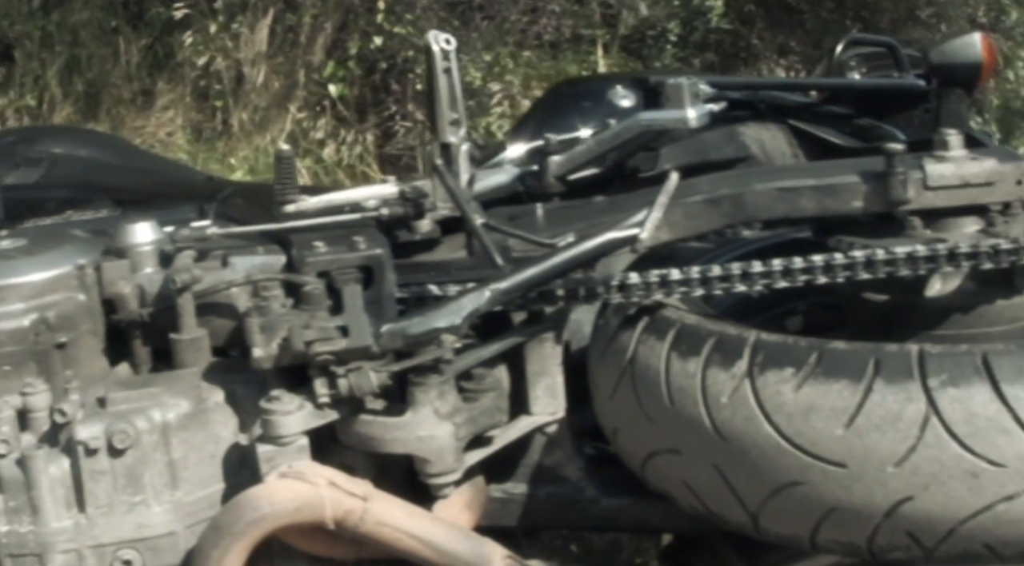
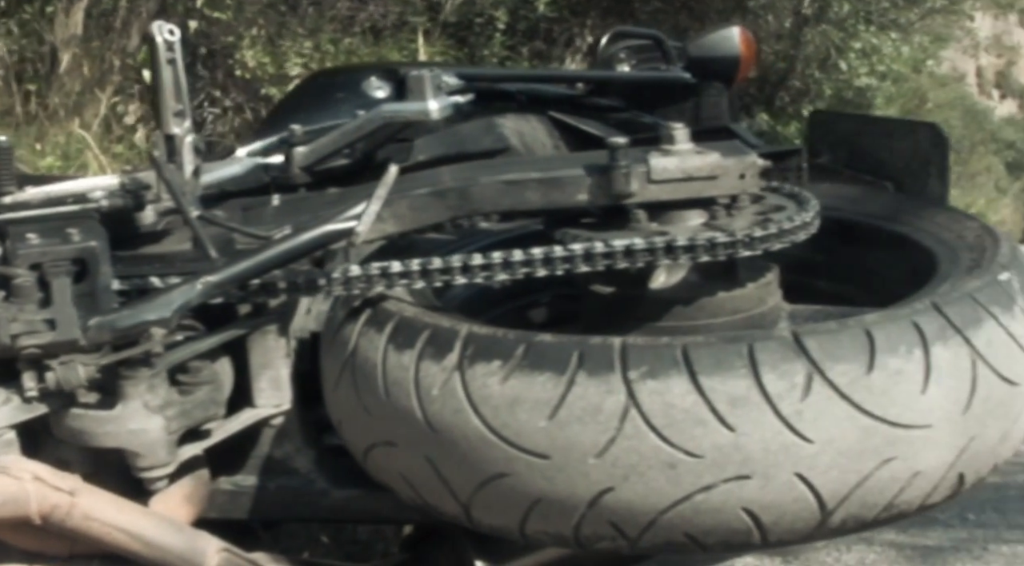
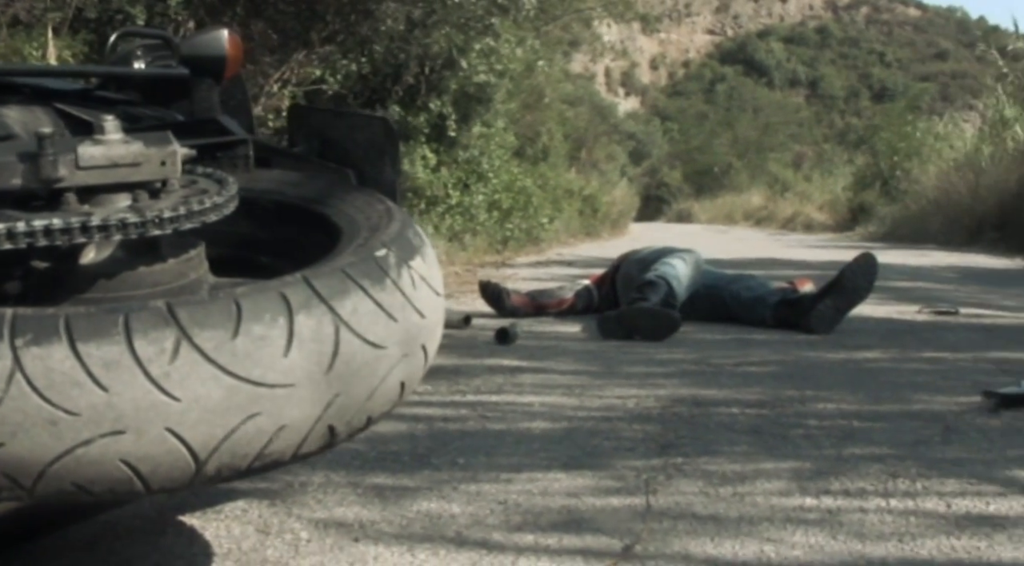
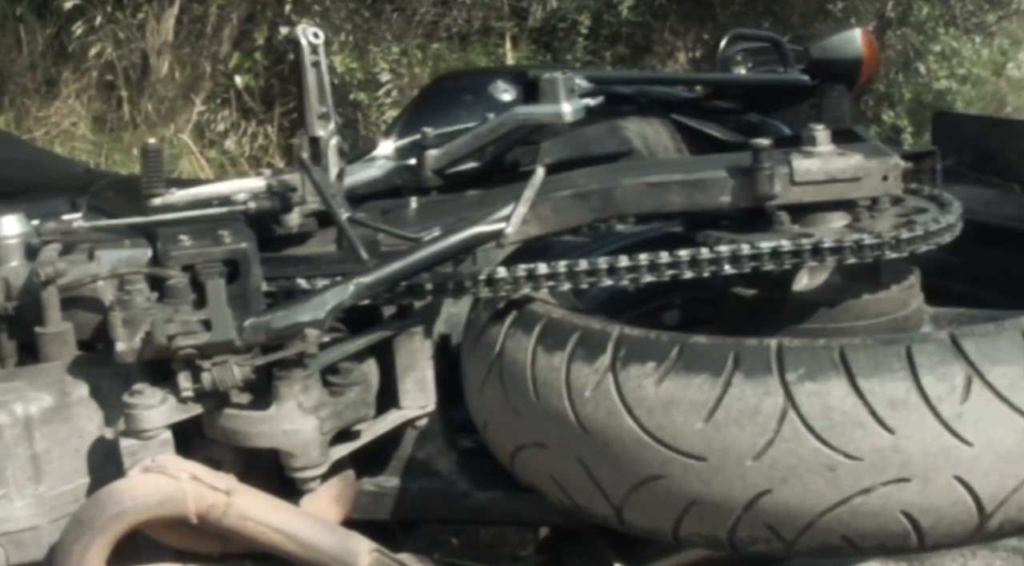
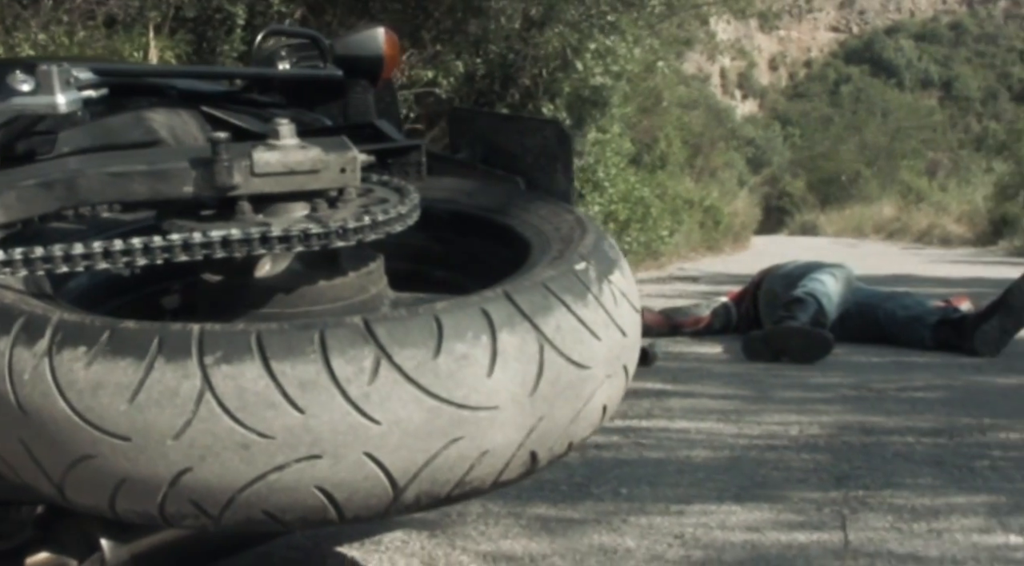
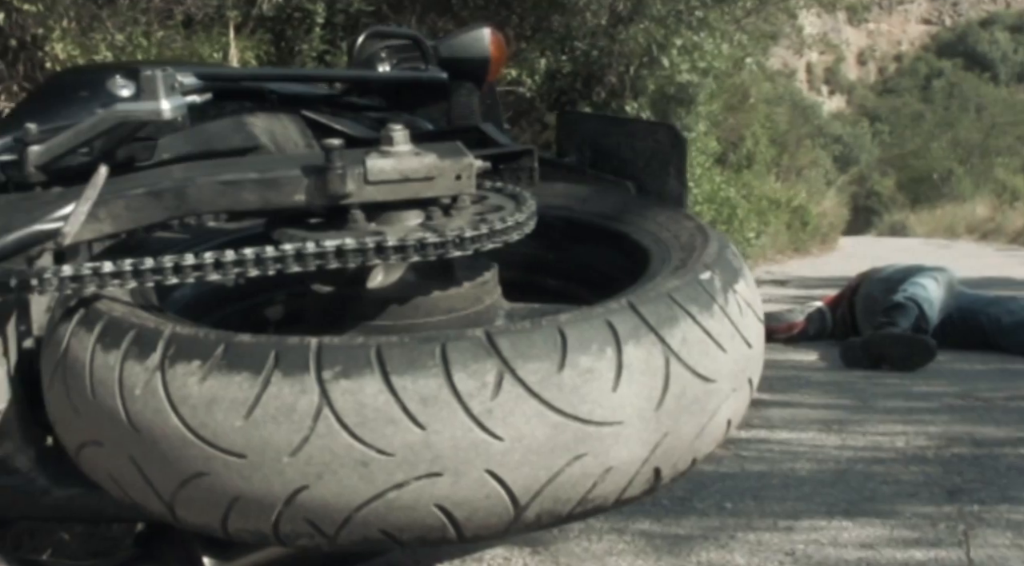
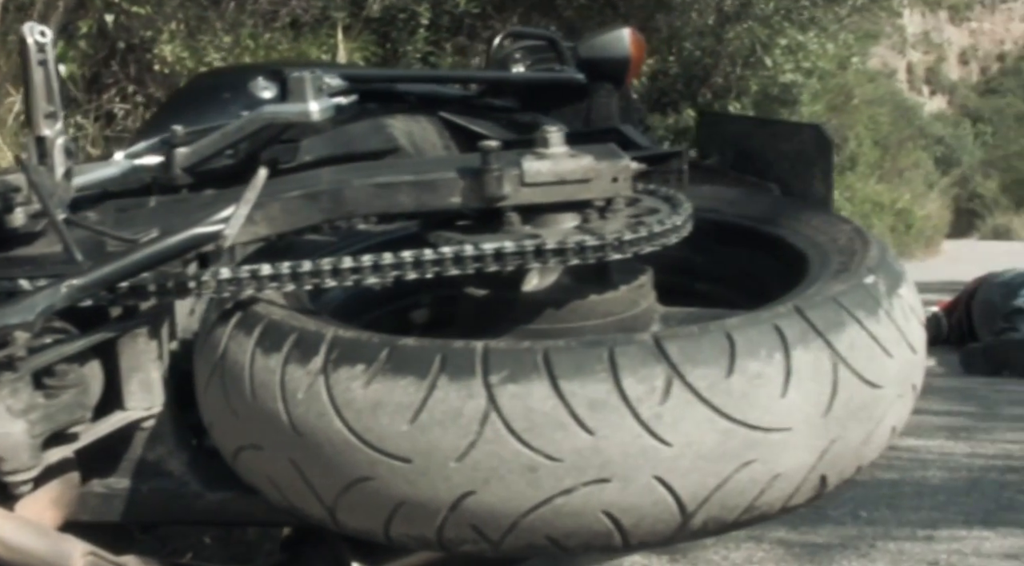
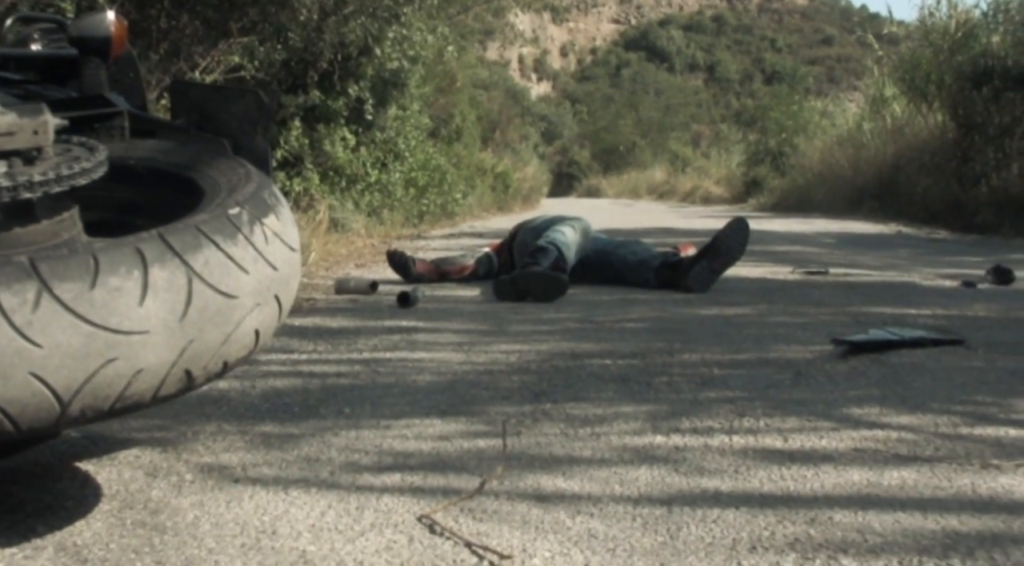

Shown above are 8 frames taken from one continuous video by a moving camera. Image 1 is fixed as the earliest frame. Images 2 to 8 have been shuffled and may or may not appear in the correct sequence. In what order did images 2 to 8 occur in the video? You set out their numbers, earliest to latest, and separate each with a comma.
4, 2, 7, 6, 5, 3, 8
